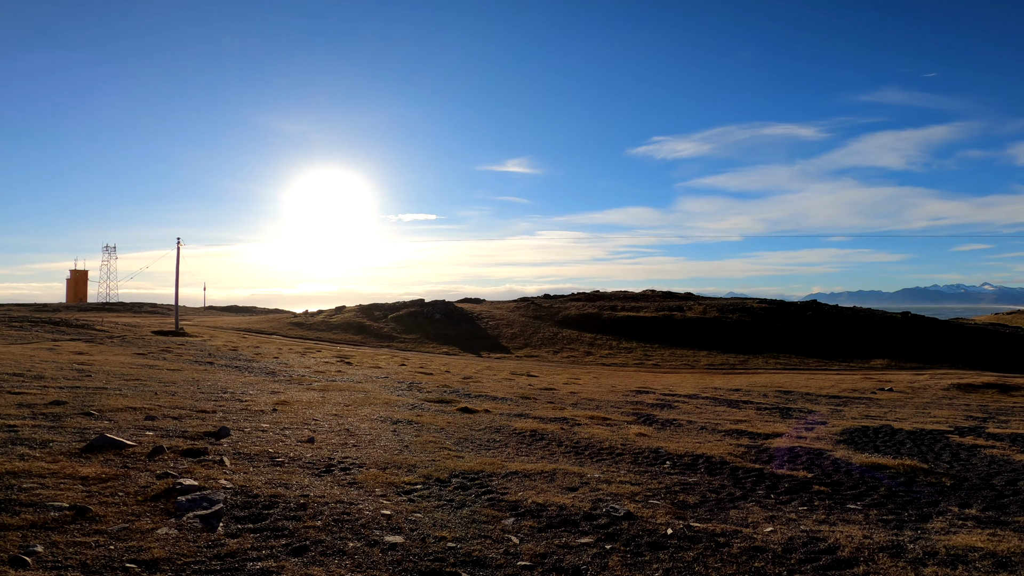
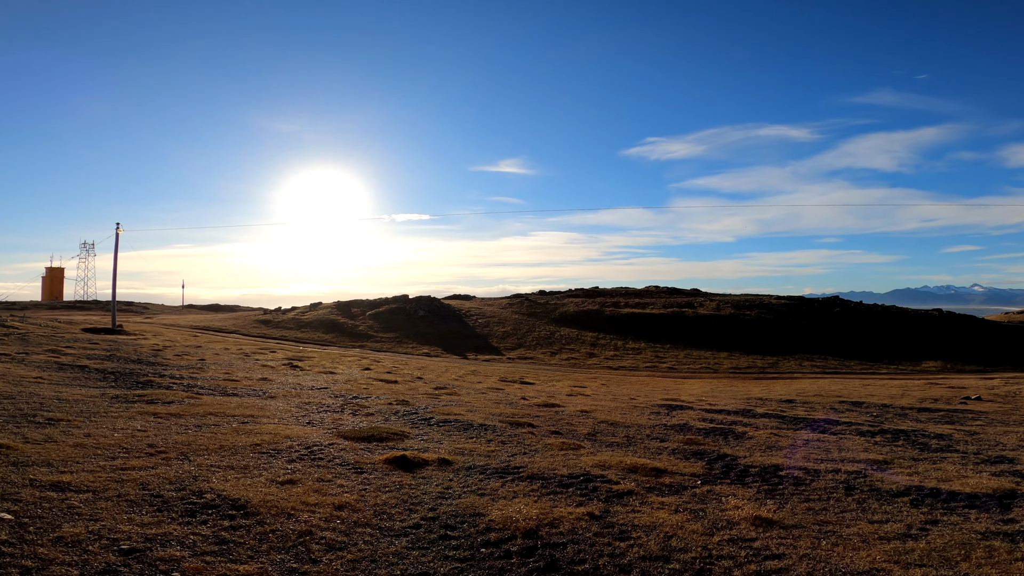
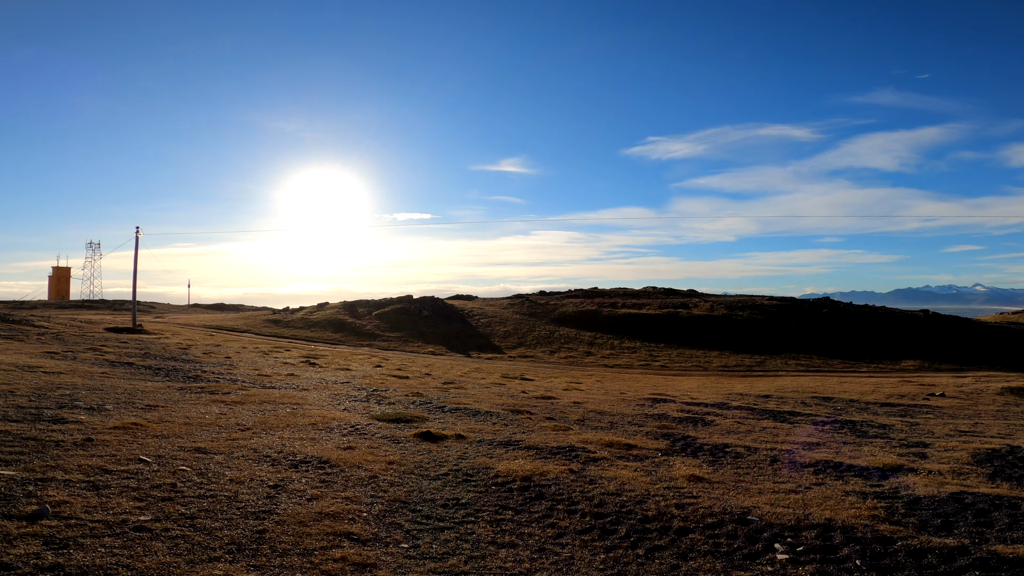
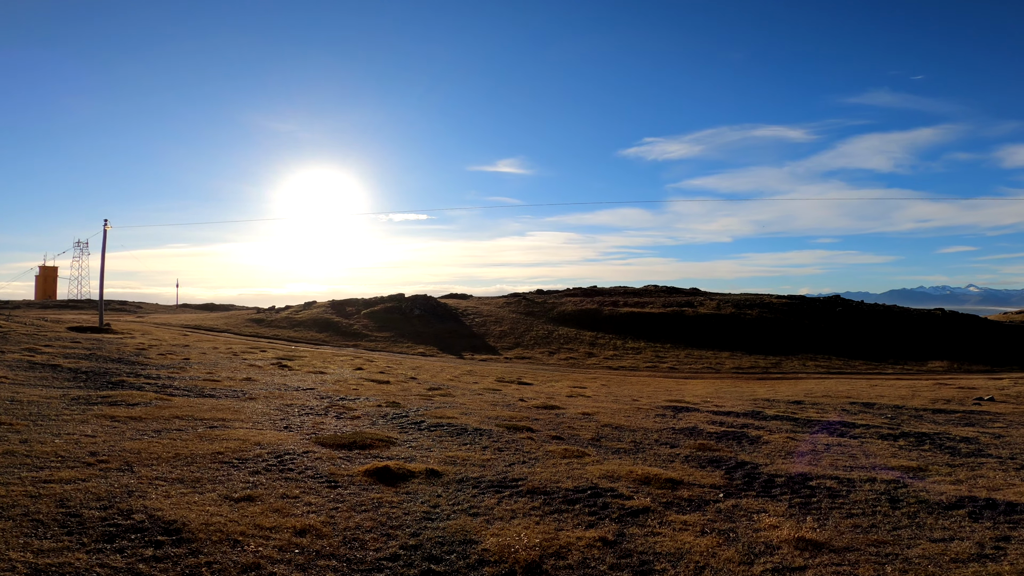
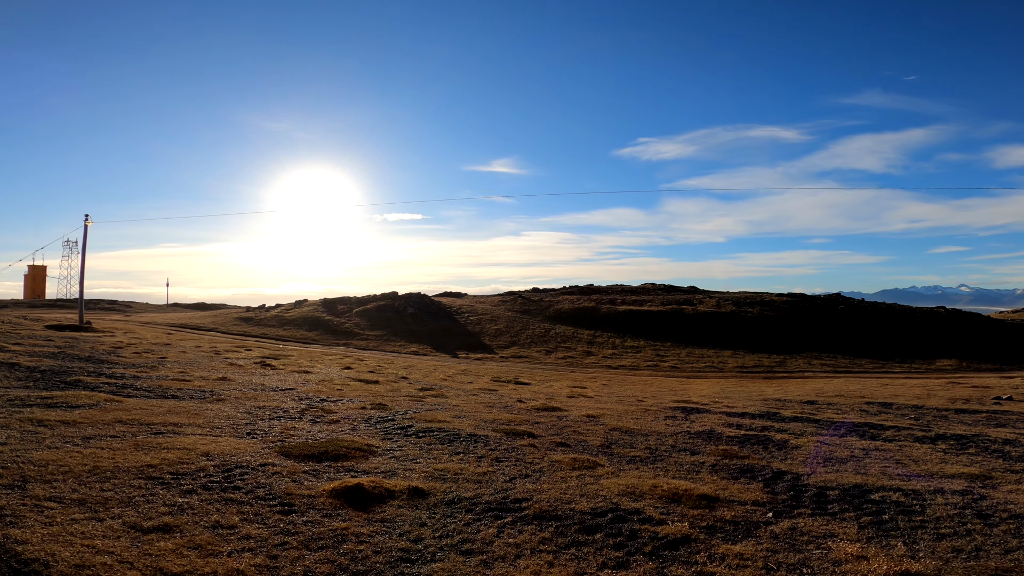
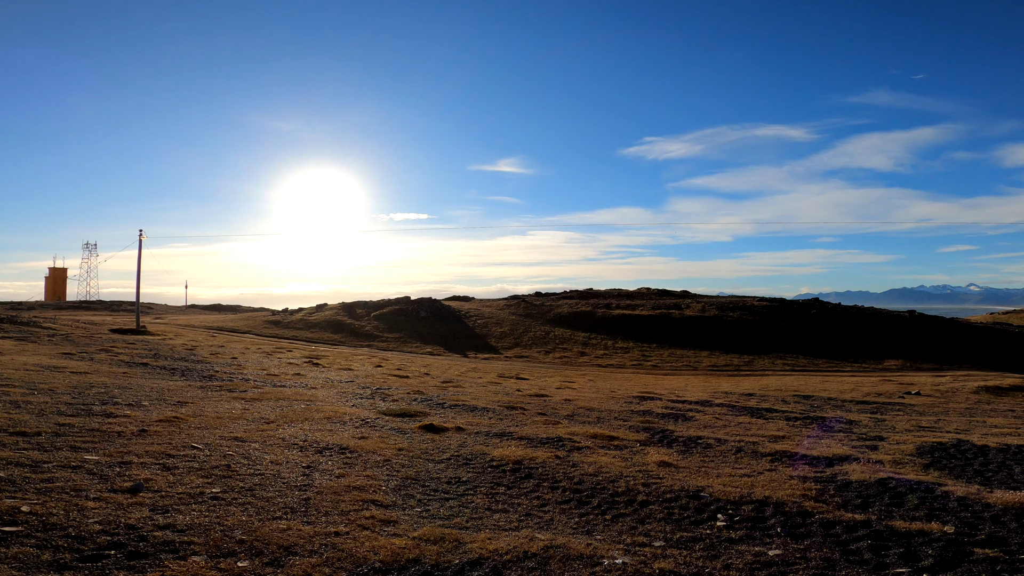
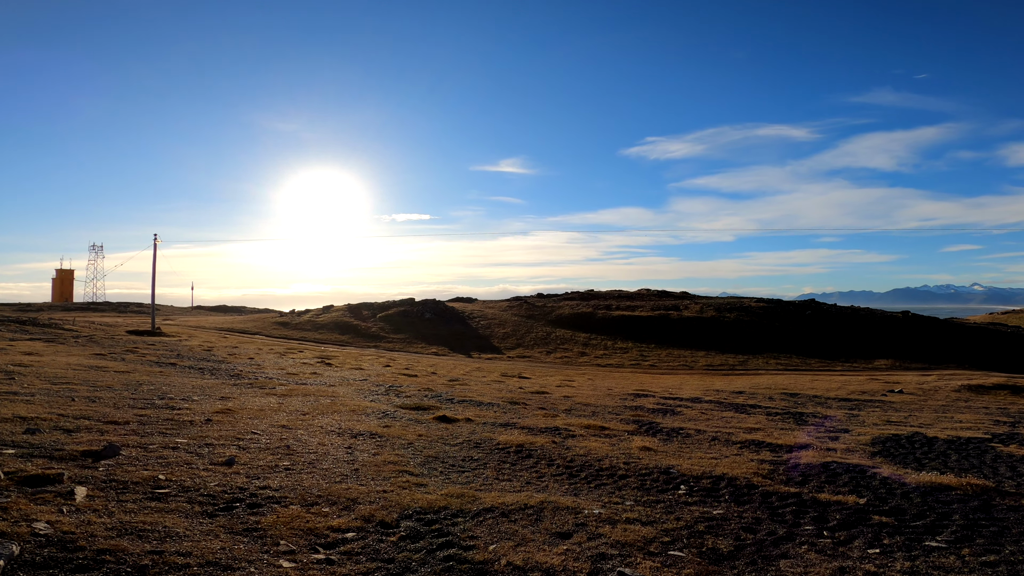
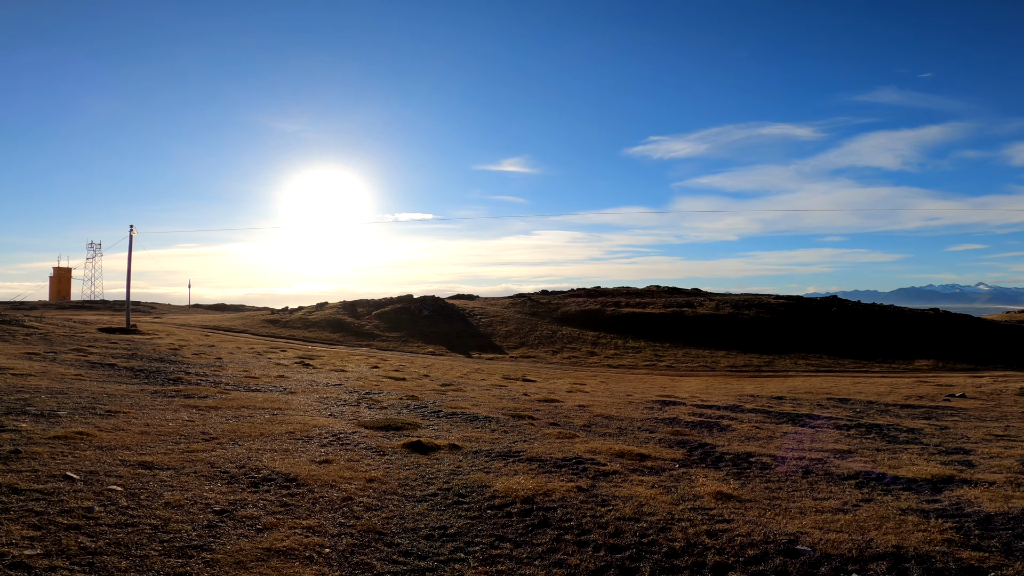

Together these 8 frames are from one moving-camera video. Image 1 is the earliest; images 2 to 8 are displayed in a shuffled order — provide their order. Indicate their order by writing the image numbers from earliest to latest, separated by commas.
7, 6, 3, 8, 2, 4, 5
